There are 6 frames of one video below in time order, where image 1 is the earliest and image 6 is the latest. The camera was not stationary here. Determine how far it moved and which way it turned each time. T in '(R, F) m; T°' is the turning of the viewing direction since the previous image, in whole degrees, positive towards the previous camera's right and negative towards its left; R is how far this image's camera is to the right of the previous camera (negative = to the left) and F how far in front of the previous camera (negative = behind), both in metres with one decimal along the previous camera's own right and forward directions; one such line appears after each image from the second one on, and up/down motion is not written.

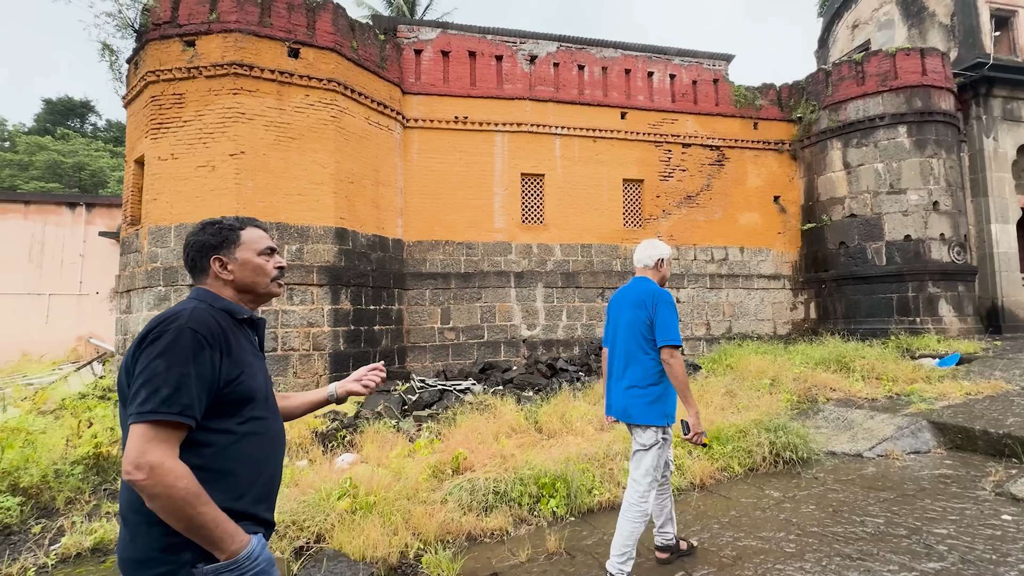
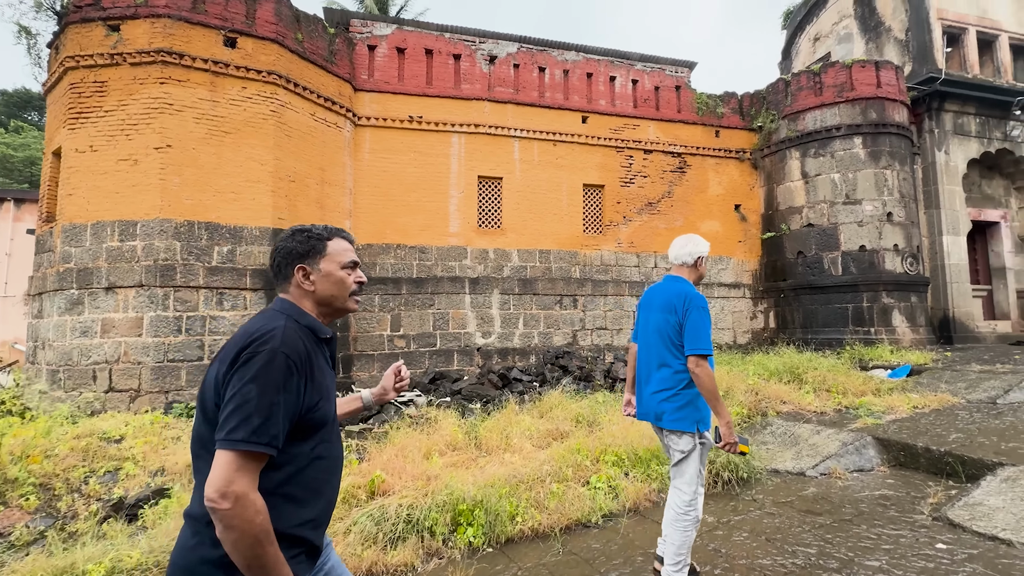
(+0.4, +0.3) m; +3°
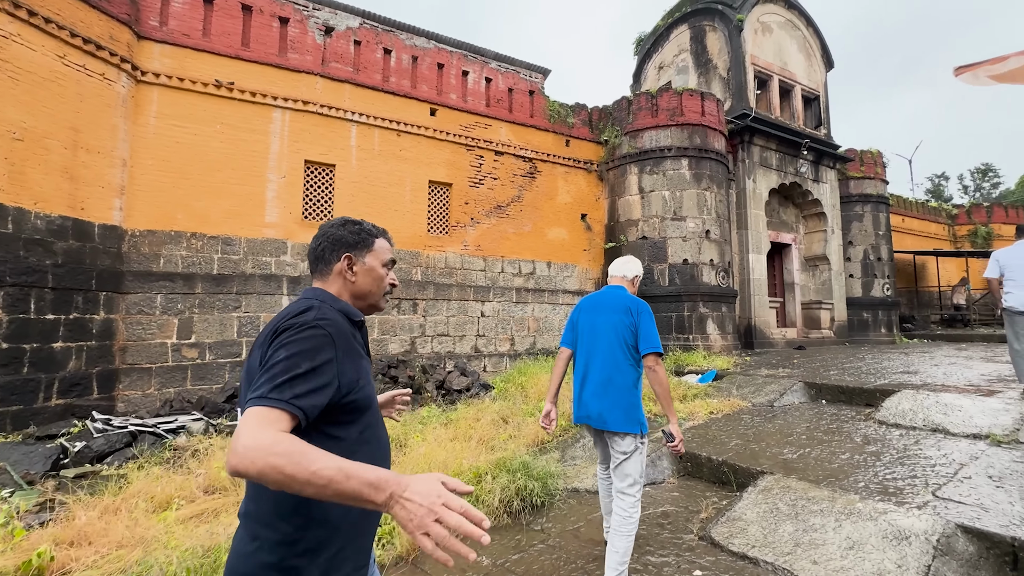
(+0.8, +0.4) m; +15°
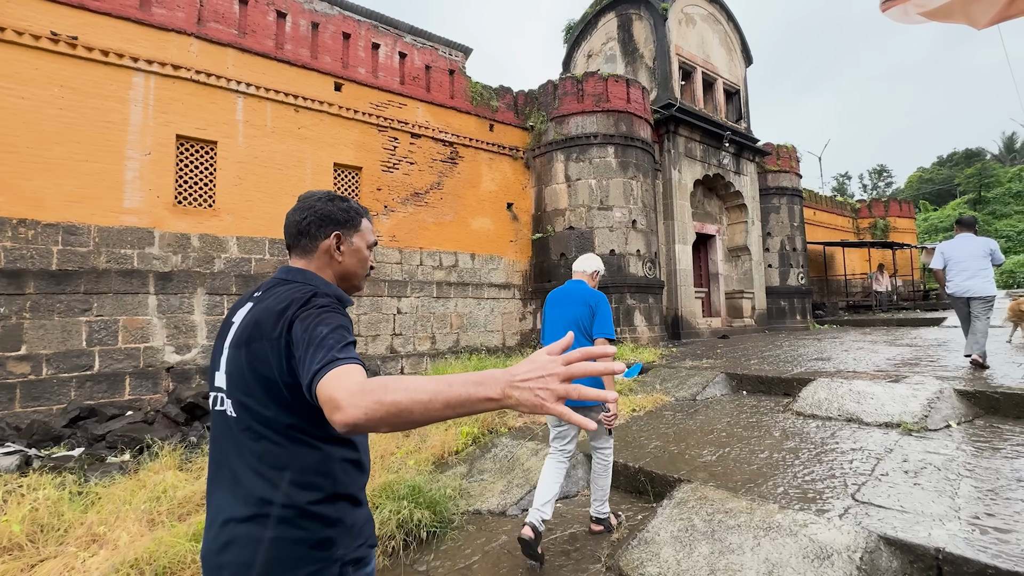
(+0.4, +0.5) m; +7°
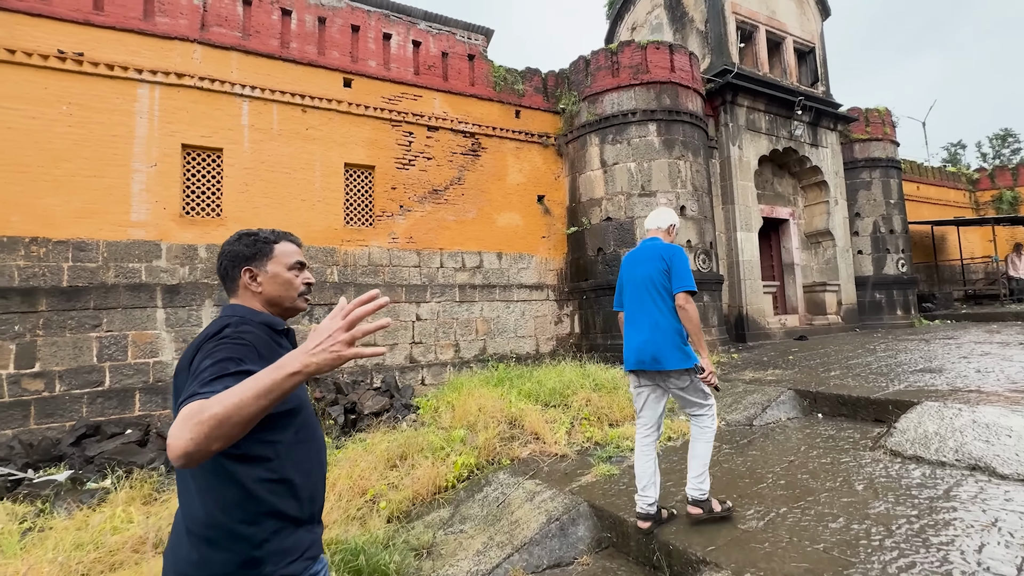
(+0.6, +0.8) m; -8°
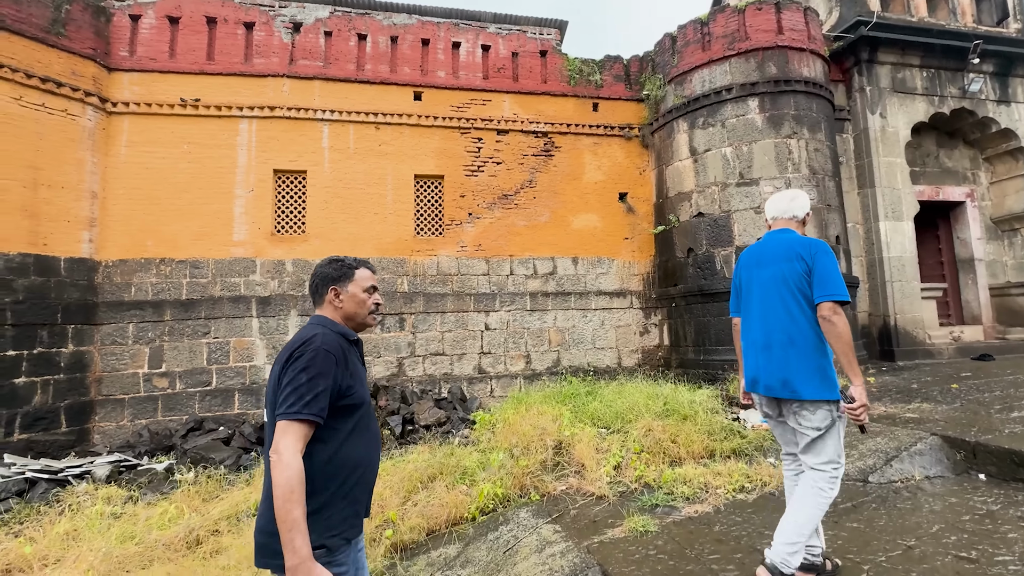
(+0.7, +0.5) m; -15°
